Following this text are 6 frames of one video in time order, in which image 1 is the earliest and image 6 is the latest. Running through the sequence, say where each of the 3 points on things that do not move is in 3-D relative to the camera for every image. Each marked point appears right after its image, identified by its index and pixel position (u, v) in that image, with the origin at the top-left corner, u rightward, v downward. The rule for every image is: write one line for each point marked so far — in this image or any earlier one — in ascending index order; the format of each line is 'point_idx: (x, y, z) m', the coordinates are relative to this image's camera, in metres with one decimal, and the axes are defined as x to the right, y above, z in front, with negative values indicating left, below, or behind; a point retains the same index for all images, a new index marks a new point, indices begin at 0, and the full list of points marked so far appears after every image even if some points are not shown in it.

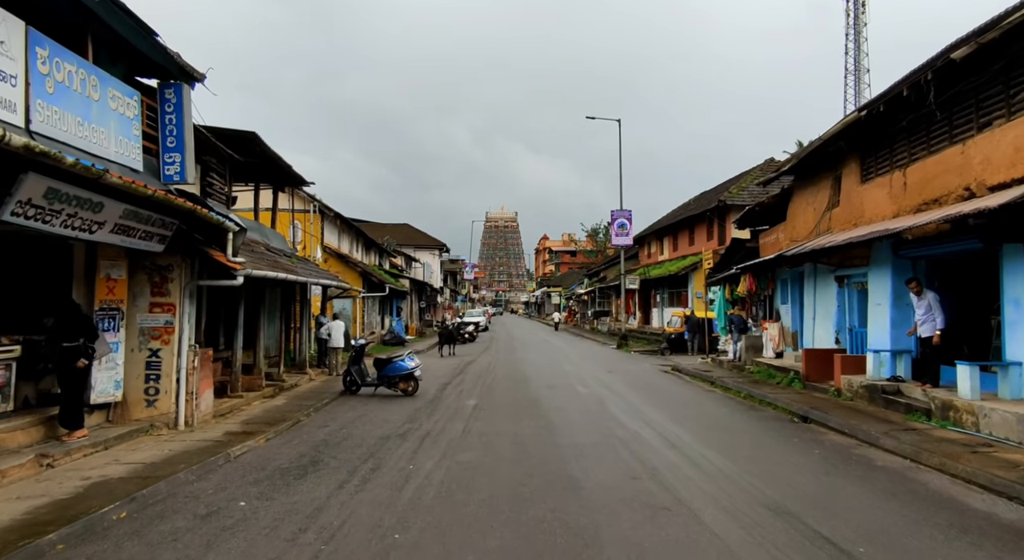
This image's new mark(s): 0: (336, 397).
0: (-3.7, -2.5, +14.1) m
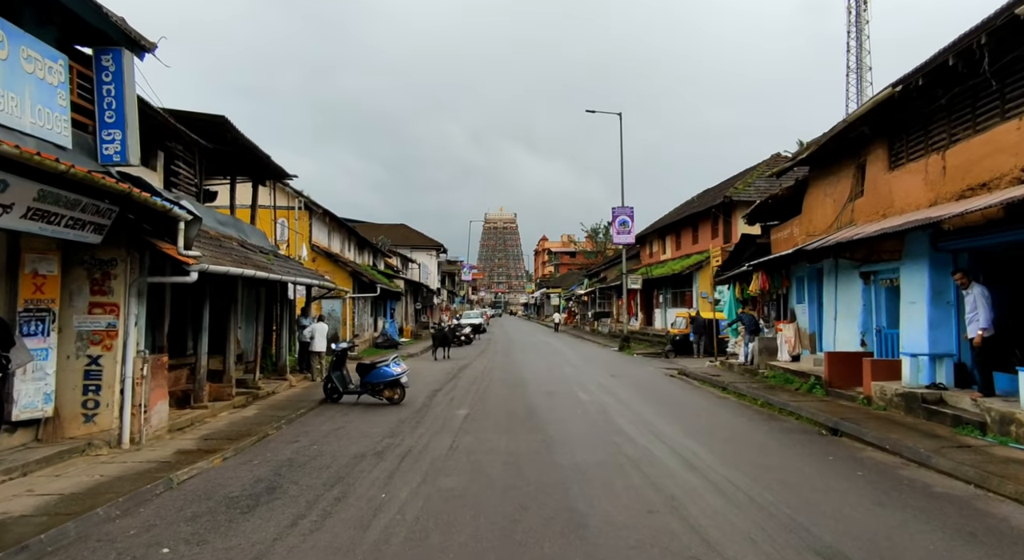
0: (-3.8, -2.5, +12.9) m
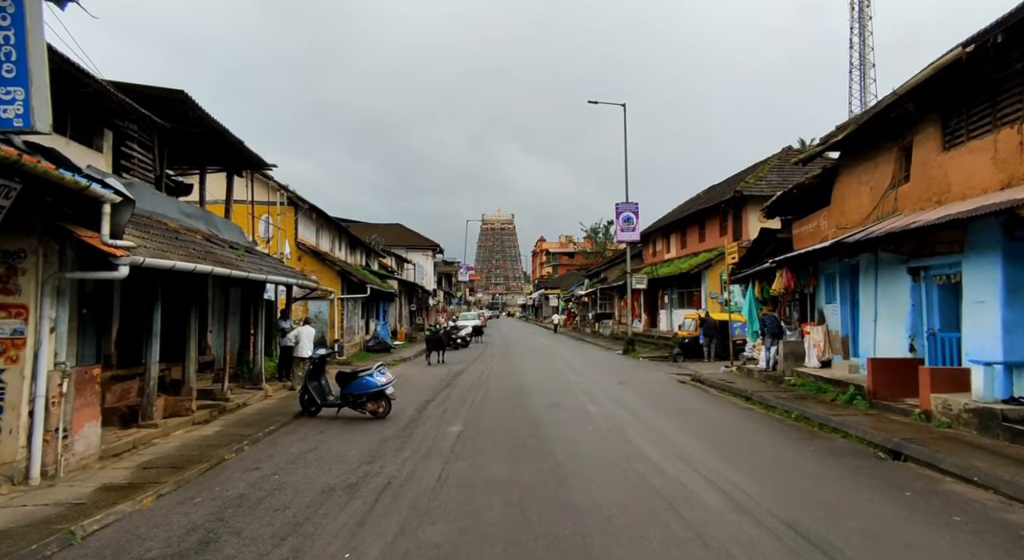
0: (-3.8, -2.4, +11.4) m
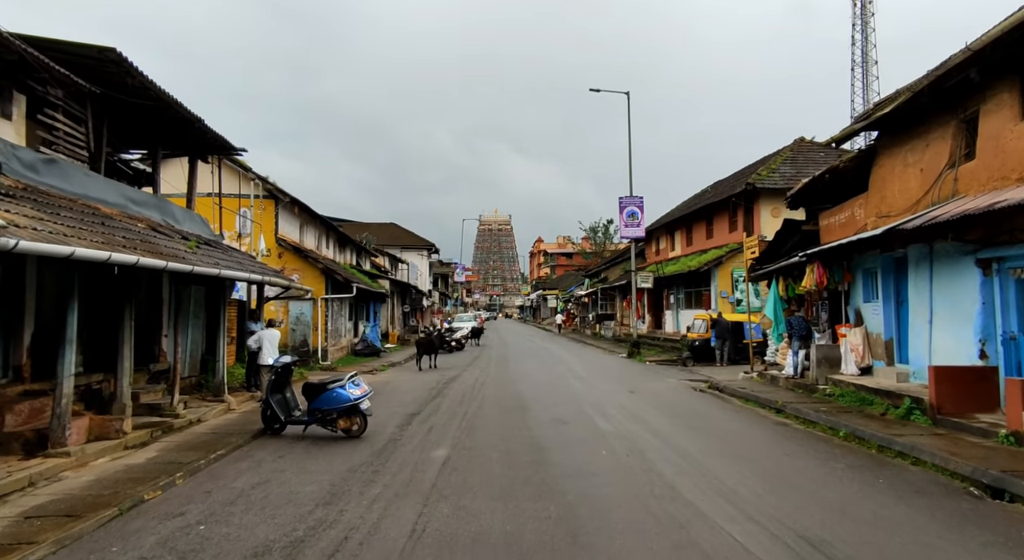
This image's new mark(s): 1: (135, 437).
0: (-3.9, -2.4, +9.6) m
1: (-5.0, -2.0, +8.6) m
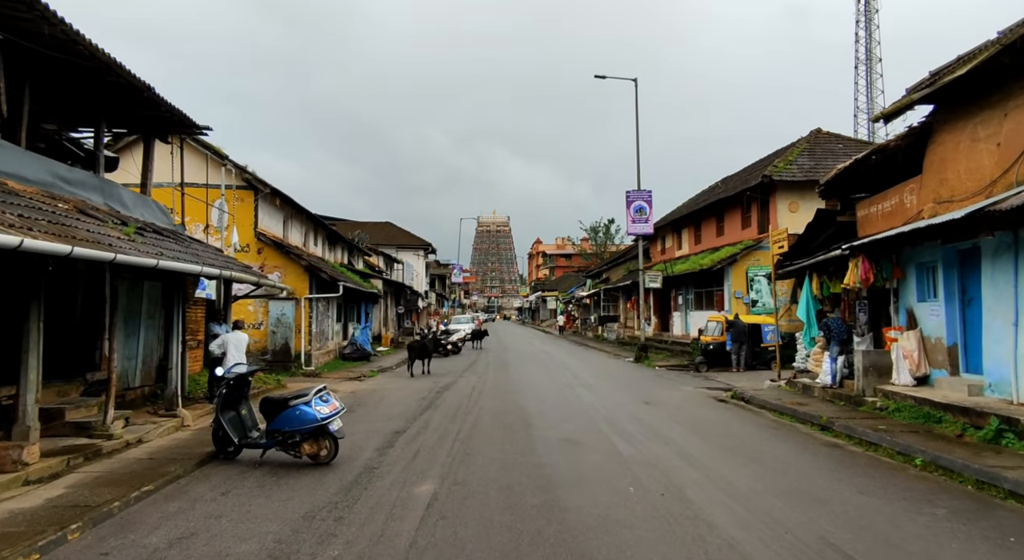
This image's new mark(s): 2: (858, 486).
0: (-3.8, -2.3, +7.9) m
1: (-4.9, -2.0, +6.9) m
2: (+3.6, -2.1, +6.7) m
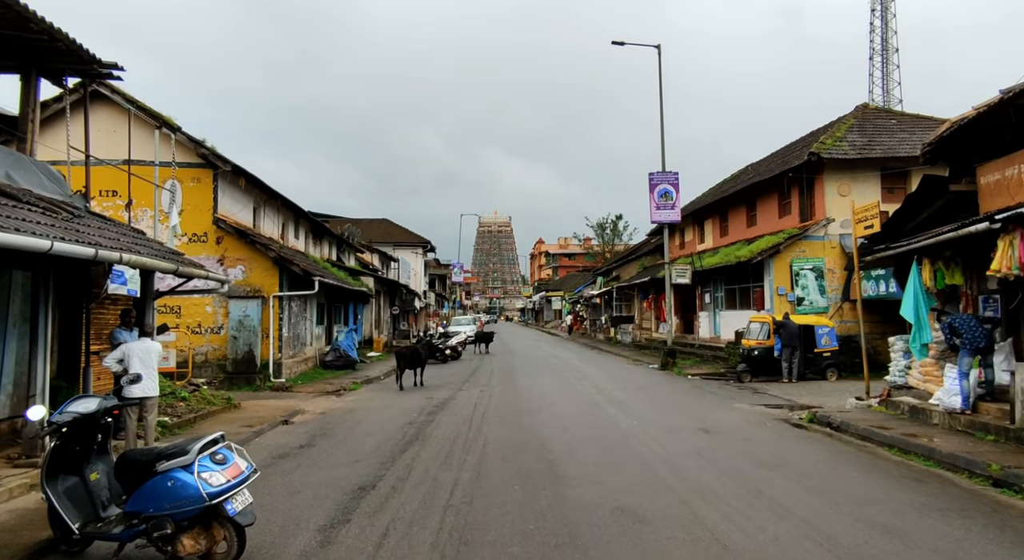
0: (-3.6, -2.1, +4.5) m
1: (-4.7, -1.8, +3.5) m
2: (+3.8, -1.9, +3.4) m
